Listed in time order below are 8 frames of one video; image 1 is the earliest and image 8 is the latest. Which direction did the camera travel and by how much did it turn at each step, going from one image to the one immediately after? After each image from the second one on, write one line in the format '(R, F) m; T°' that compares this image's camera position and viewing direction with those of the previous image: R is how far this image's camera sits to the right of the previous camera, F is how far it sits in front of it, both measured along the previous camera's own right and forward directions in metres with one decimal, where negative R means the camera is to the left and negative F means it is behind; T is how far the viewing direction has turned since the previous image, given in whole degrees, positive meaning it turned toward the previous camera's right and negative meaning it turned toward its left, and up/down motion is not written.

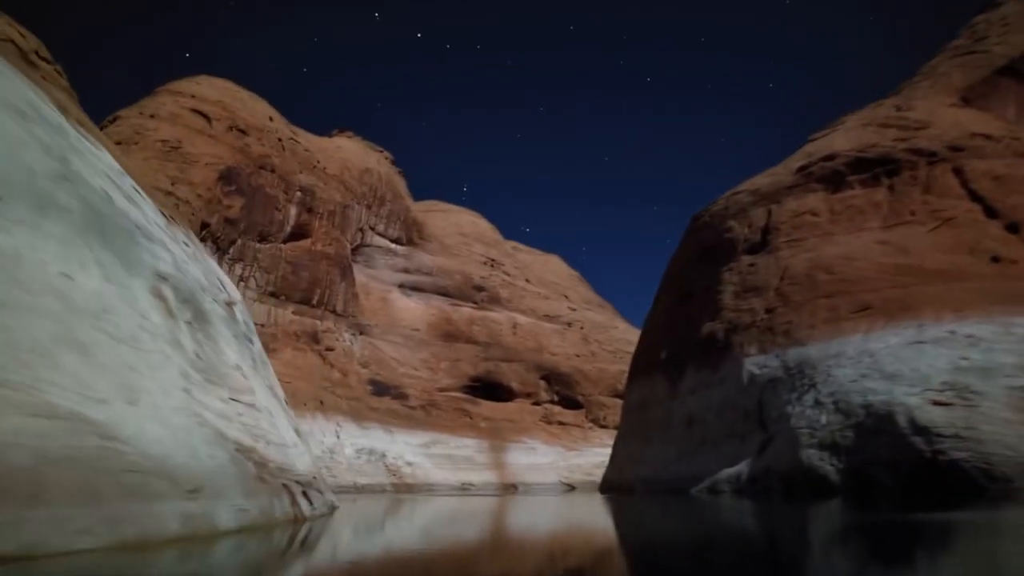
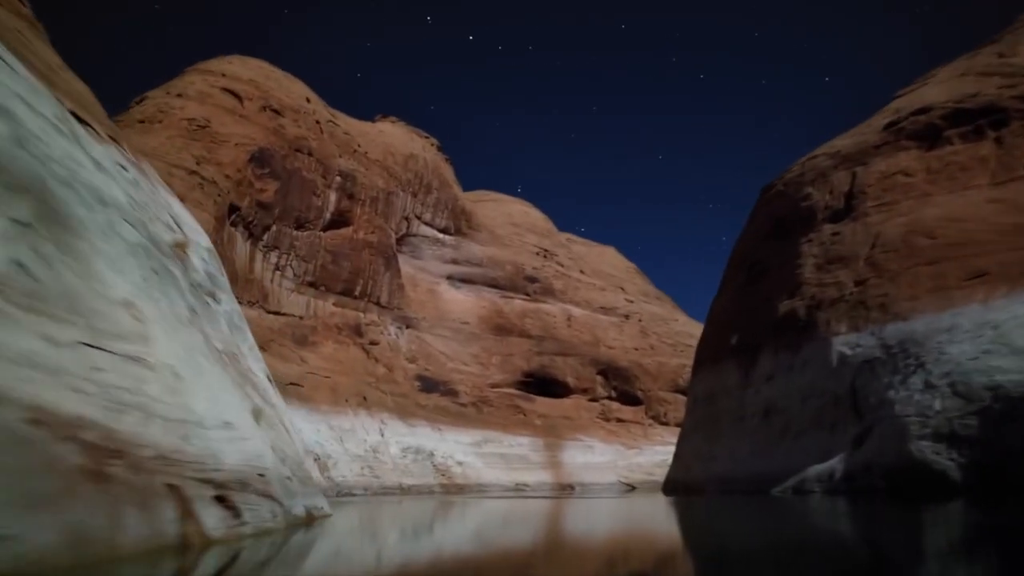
(+0.1, +1.6) m; -4°
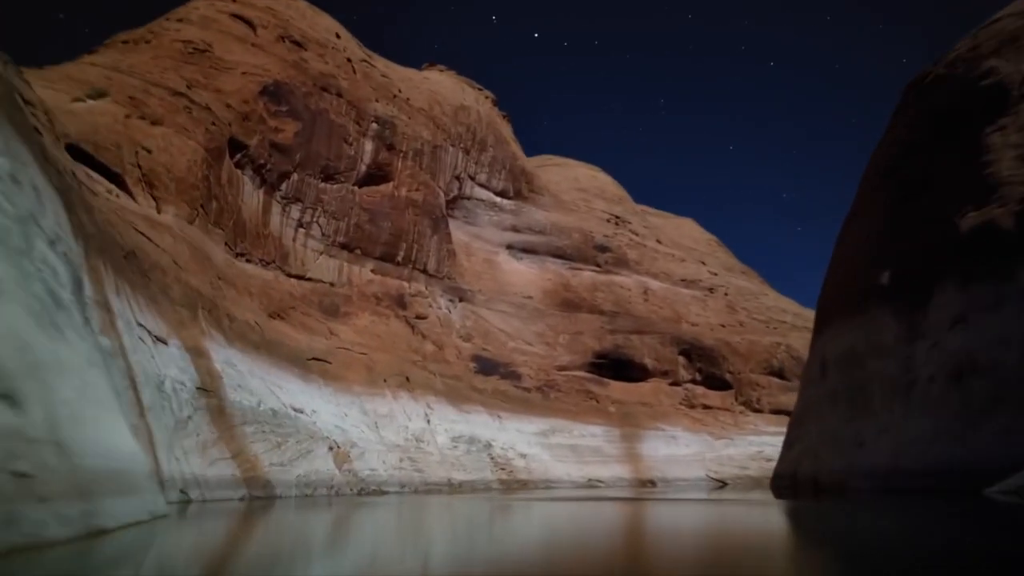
(+0.1, +3.9) m; -5°
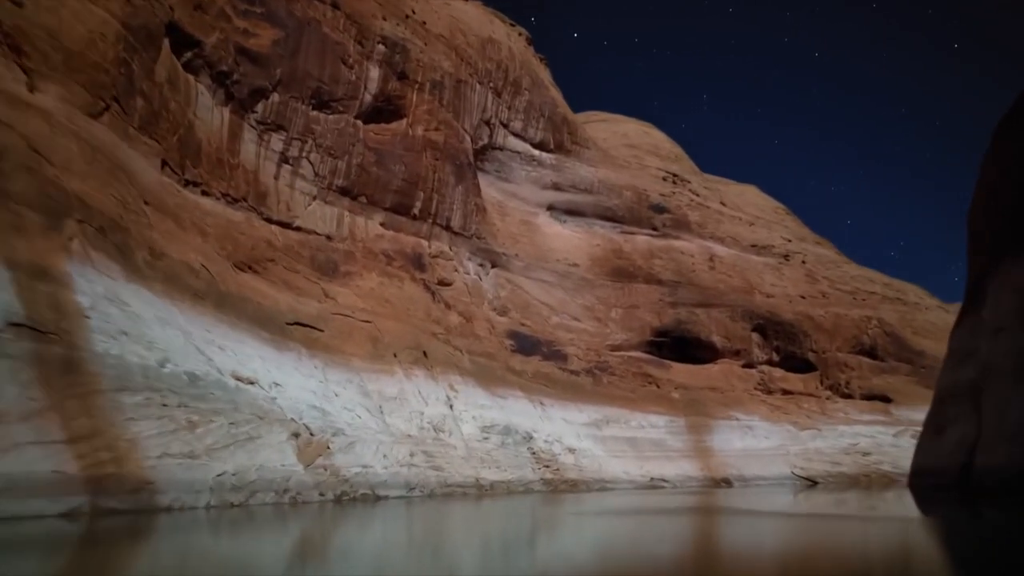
(0.0, +4.2) m; -3°
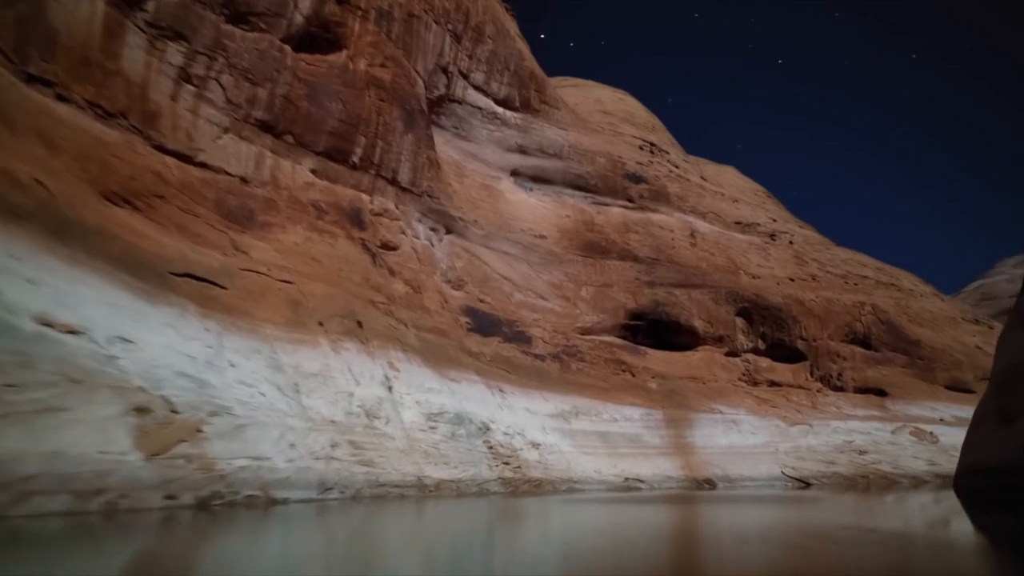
(+0.1, +2.8) m; +3°
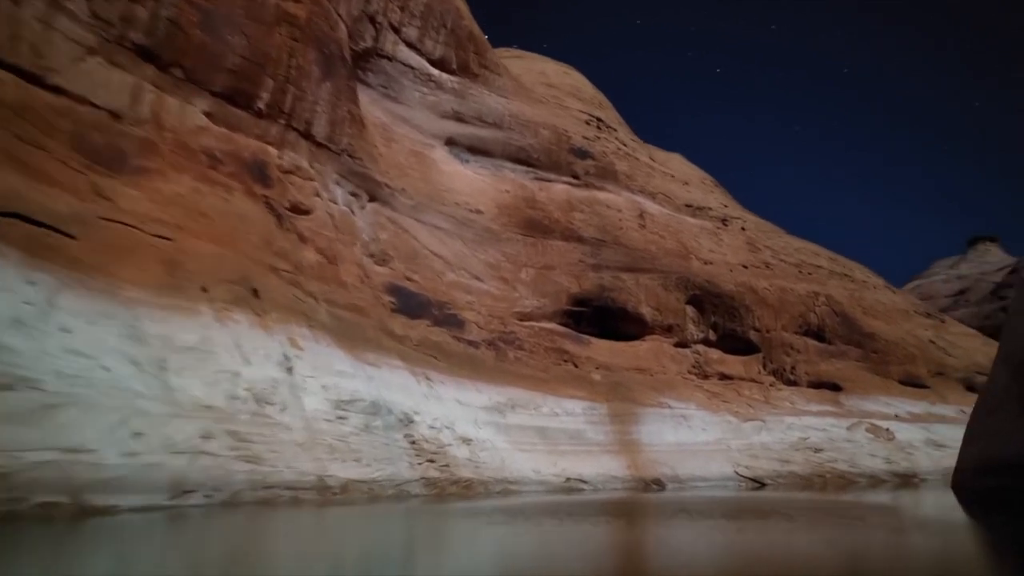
(+0.1, +2.0) m; +4°
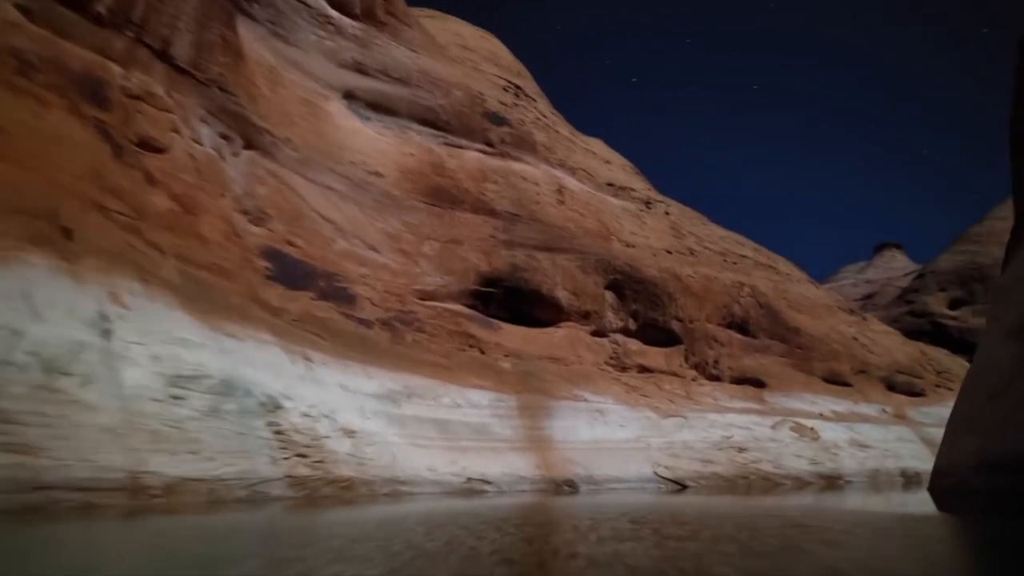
(+0.2, +2.2) m; +6°
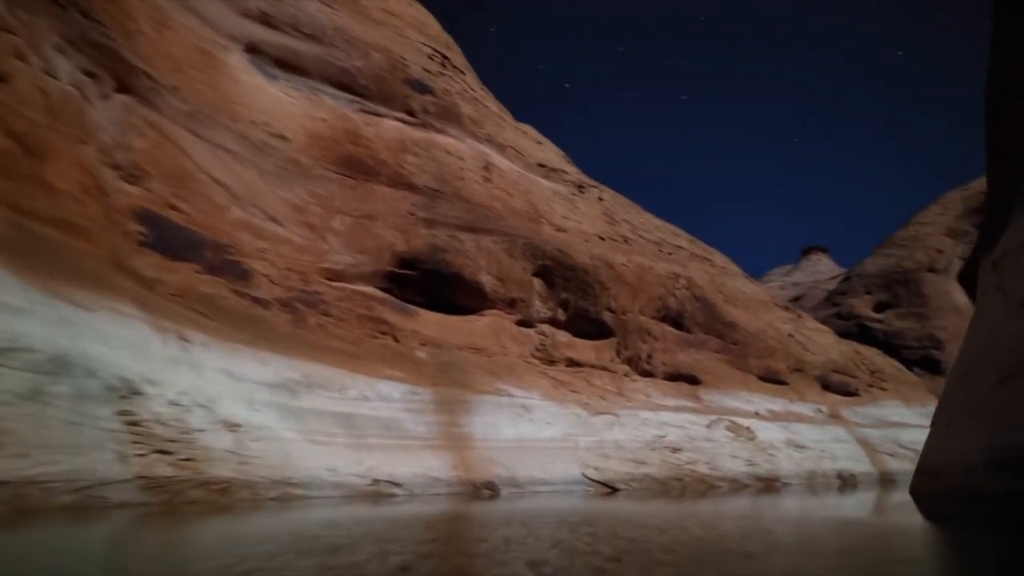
(+0.2, +1.6) m; +5°
